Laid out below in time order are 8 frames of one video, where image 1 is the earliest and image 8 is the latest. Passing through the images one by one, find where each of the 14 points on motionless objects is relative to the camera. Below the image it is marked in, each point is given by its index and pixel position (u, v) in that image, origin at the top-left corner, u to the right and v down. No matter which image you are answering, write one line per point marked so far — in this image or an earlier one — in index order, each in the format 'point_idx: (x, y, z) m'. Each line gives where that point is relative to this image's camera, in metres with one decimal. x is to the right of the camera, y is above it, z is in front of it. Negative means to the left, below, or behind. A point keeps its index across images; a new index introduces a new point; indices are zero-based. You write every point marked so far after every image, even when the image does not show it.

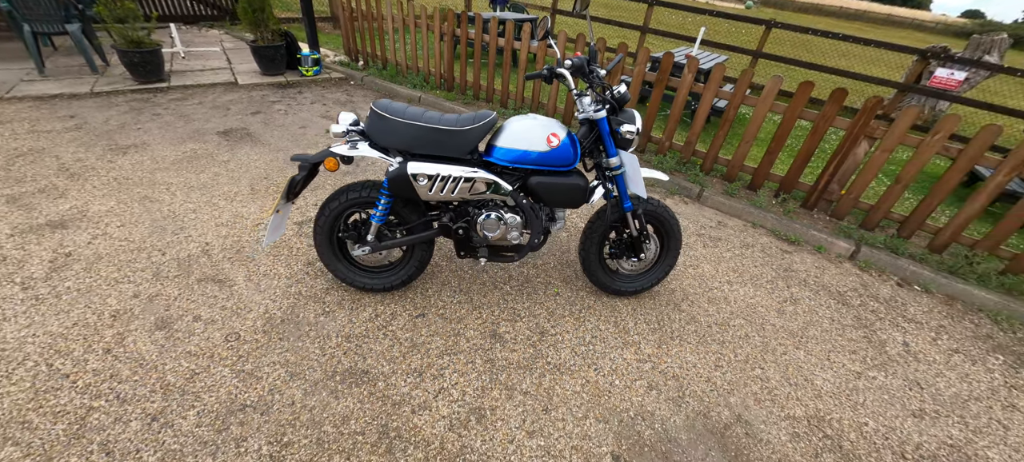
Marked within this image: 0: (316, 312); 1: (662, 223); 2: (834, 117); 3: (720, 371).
0: (-1.1, -0.4, +2.3) m
1: (+0.9, +0.1, +2.5) m
2: (+2.6, +0.9, +3.6) m
3: (+1.1, -0.7, +2.3) m
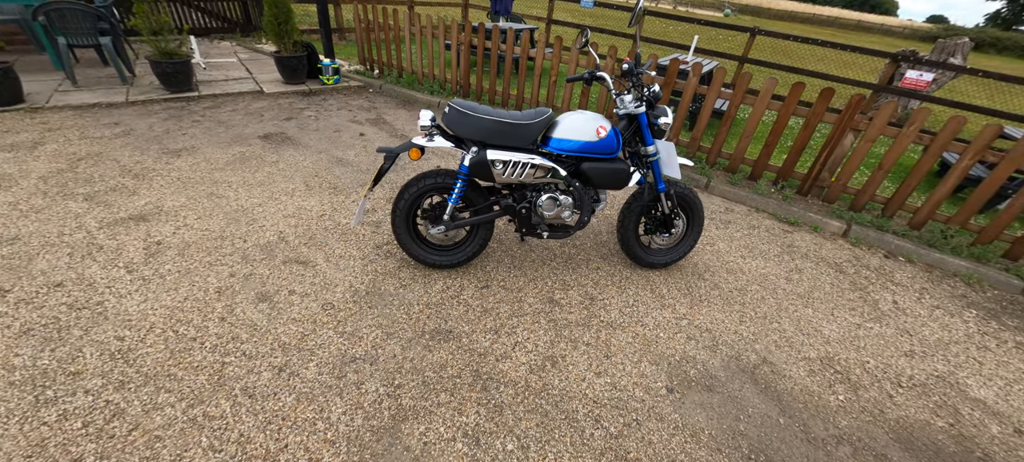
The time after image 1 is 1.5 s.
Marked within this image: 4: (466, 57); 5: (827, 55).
0: (-0.7, -0.3, +2.7) m
1: (+1.2, +0.2, +2.9) m
2: (+2.9, +1.1, +4.1) m
3: (+1.4, -0.6, +2.7) m
4: (-0.6, +2.3, +5.8) m
5: (+7.1, +3.9, +9.8) m
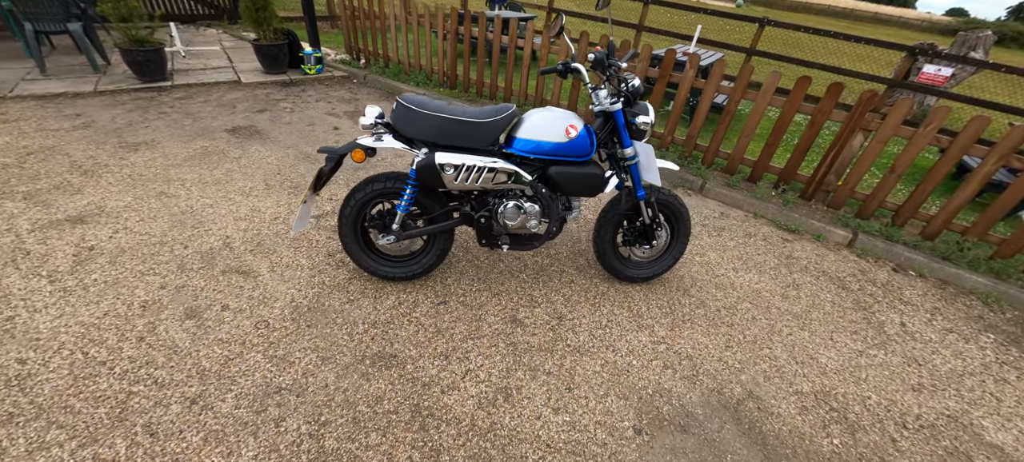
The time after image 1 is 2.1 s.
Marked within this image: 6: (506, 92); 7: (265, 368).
0: (-1.0, -0.4, +2.4) m
1: (+1.0, +0.1, +2.6) m
2: (+2.7, +1.0, +3.7) m
3: (+1.2, -0.7, +2.4) m
4: (-0.7, +2.3, +5.5) m
5: (+7.0, +3.9, +9.3) m
6: (-0.1, +1.7, +5.2) m
7: (-1.1, -0.6, +2.0) m
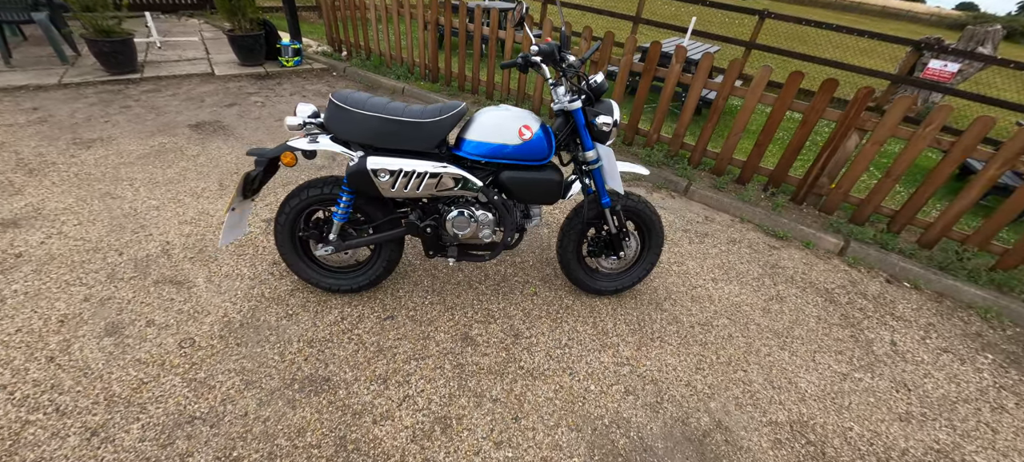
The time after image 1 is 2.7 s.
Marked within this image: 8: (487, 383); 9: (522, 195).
0: (-1.2, -0.4, +2.2) m
1: (+0.7, +0.1, +2.4) m
2: (+2.5, +1.0, +3.5) m
3: (+0.9, -0.7, +2.2) m
4: (-1.0, +2.3, +5.3) m
5: (+6.8, +3.9, +9.0) m
6: (-0.3, +1.7, +5.0) m
7: (-1.4, -0.7, +1.8) m
8: (-0.1, -0.7, +2.0) m
9: (+0.1, +0.2, +2.1) m
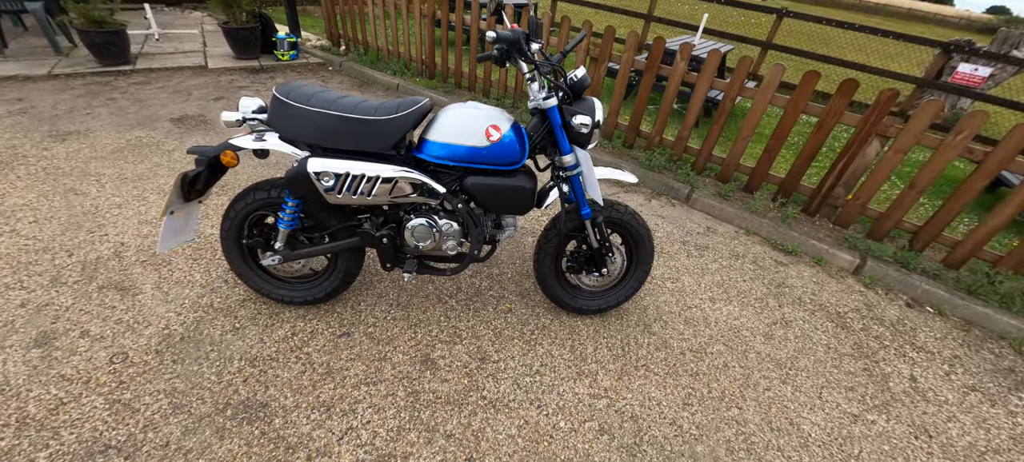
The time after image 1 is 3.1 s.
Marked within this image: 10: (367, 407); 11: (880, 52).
0: (-1.4, -0.5, +2.0) m
1: (+0.6, 0.0, +2.1) m
2: (+2.4, +0.9, +3.2) m
3: (+0.8, -0.8, +1.9) m
4: (-0.9, +2.3, +5.1) m
5: (+7.0, +3.7, +8.5) m
6: (-0.3, +1.6, +4.8) m
7: (-1.6, -0.7, +1.7) m
8: (-0.3, -0.7, +1.8) m
9: (-0.1, +0.1, +1.9) m
10: (-0.6, -0.7, +1.8) m
11: (+6.7, +3.3, +8.0) m
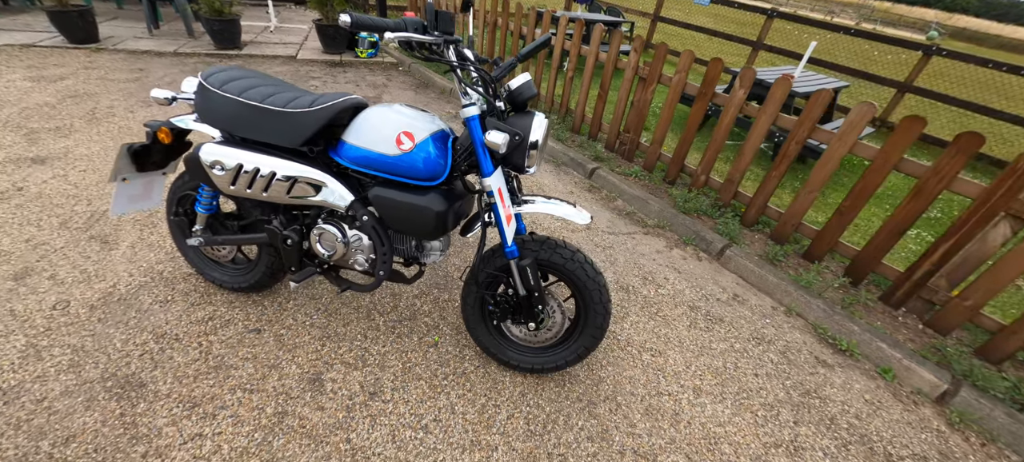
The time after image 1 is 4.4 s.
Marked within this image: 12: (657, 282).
0: (-1.7, -0.3, +2.1) m
1: (+0.3, -0.2, +1.7) m
2: (+2.4, +0.3, +2.3) m
3: (+0.3, -1.0, +1.5) m
4: (-0.2, +2.2, +5.0) m
5: (+8.5, +2.0, +6.6) m
6: (+0.3, +1.4, +4.5) m
7: (-2.0, -0.5, +1.7) m
8: (-0.8, -0.8, +1.6) m
9: (-0.4, 0.0, +1.6) m
10: (-1.1, -0.7, +1.6) m
11: (+8.0, +1.7, +6.1) m
12: (+0.9, -0.3, +2.6) m
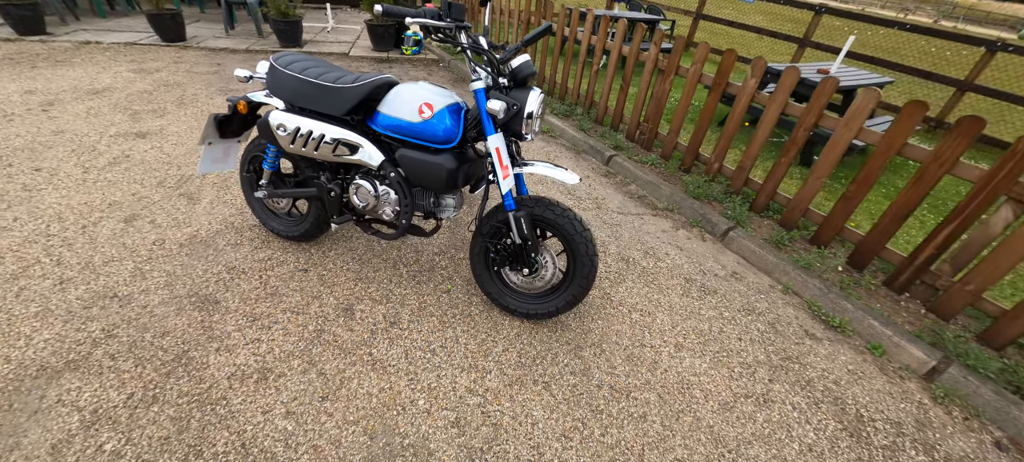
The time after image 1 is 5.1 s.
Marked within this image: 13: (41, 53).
0: (-1.7, -0.1, +2.5) m
1: (+0.2, 0.0, +2.0) m
2: (+2.5, +0.4, +2.4) m
3: (+0.2, -0.8, +1.7) m
4: (+0.3, +2.3, +5.3) m
5: (+9.0, +1.8, +6.0) m
6: (+0.6, +1.6, +4.8) m
7: (-2.0, -0.3, +2.2) m
8: (-0.8, -0.6, +1.9) m
9: (-0.4, +0.2, +2.0) m
10: (-1.1, -0.5, +2.0) m
11: (+8.5, +1.5, +5.6) m
12: (+0.9, -0.2, +2.8) m
13: (-5.1, +1.9, +4.7) m
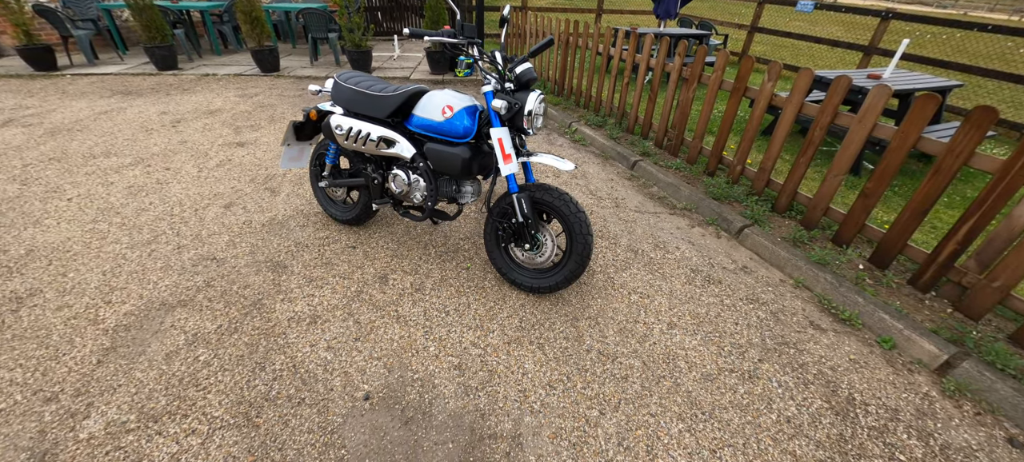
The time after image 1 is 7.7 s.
0: (-1.5, 0.0, +3.1) m
1: (+0.3, +0.1, +2.3) m
2: (+2.5, +0.4, +2.4) m
3: (+0.2, -0.7, +2.0) m
4: (+0.8, +2.3, +5.6) m
5: (+9.6, +1.6, +5.1) m
6: (+1.1, +1.5, +5.1) m
7: (-1.9, -0.1, +2.9) m
8: (-0.8, -0.5, +2.4) m
9: (-0.4, +0.3, +2.4) m
10: (-1.1, -0.4, +2.5) m
11: (+9.0, +1.3, +4.7) m
12: (+1.1, -0.1, +3.0) m
13: (-4.6, +2.0, +5.9) m
